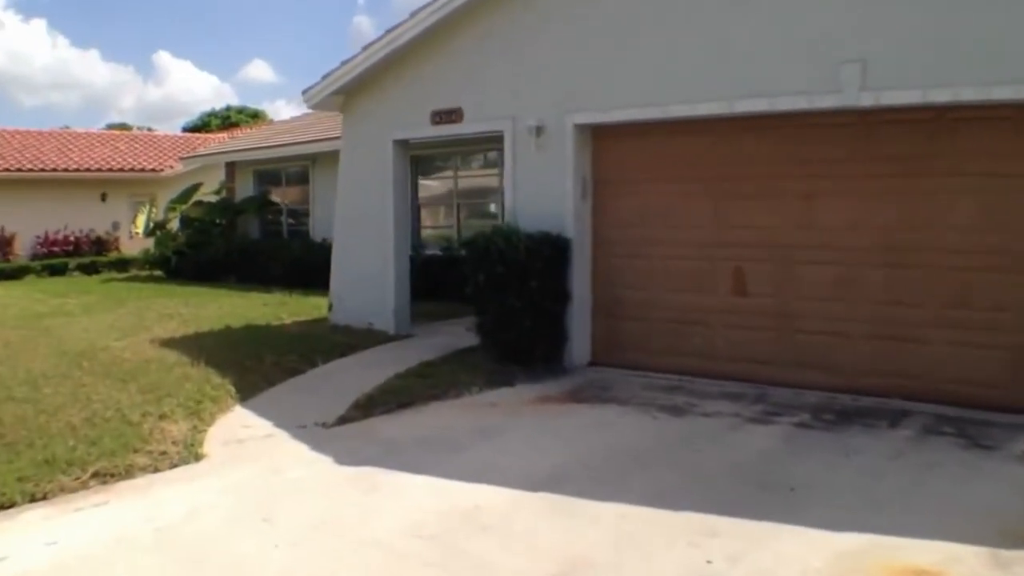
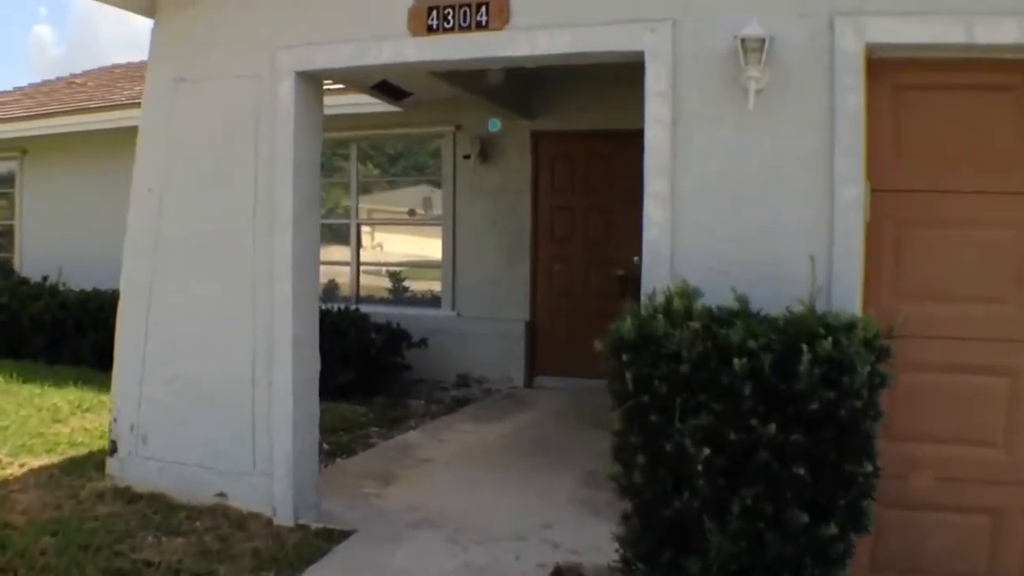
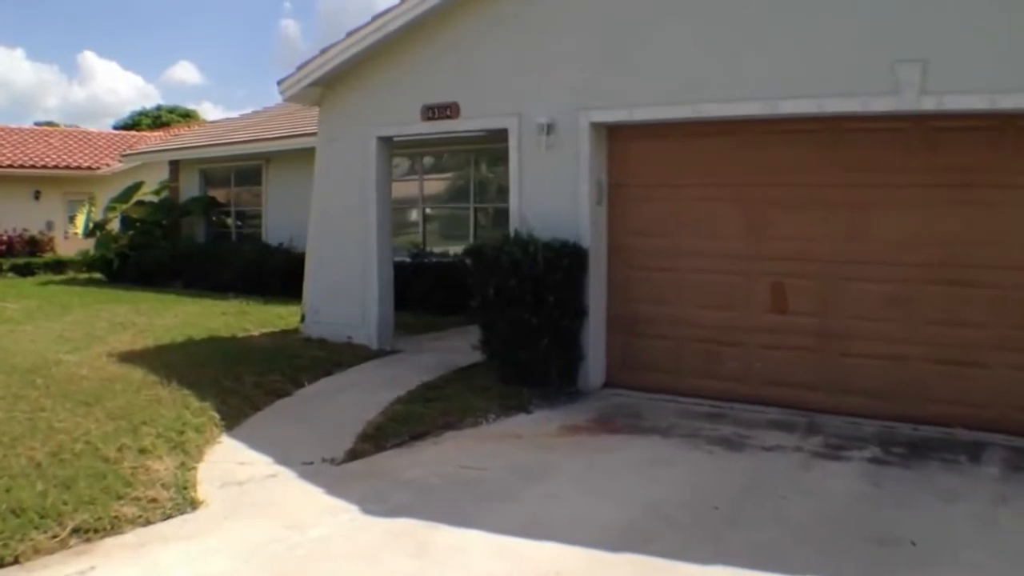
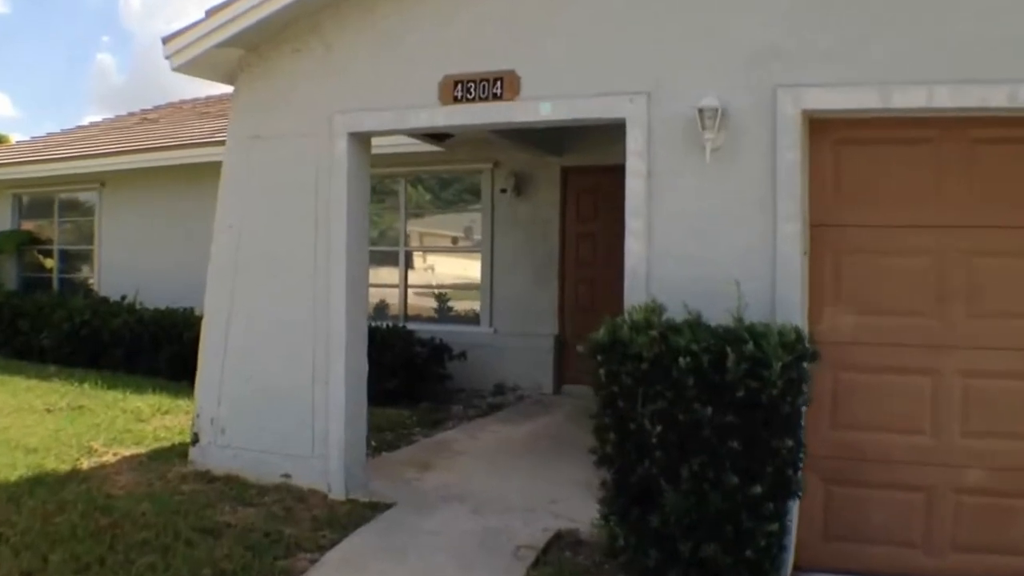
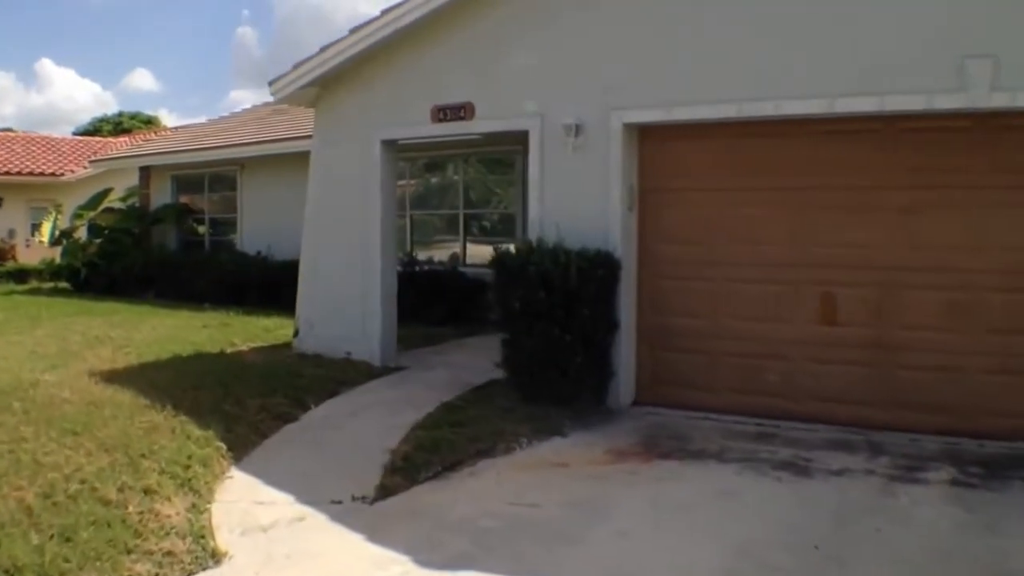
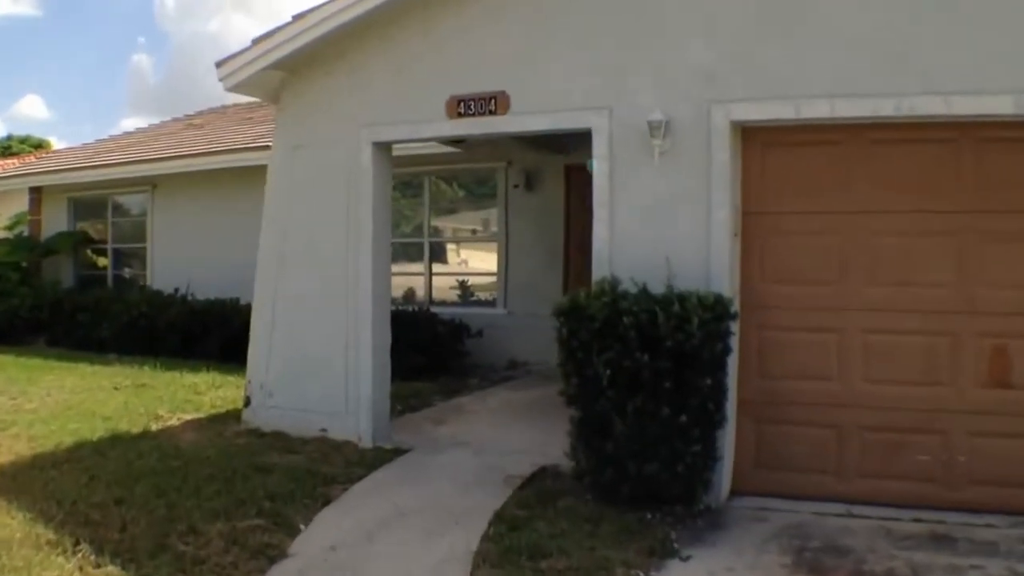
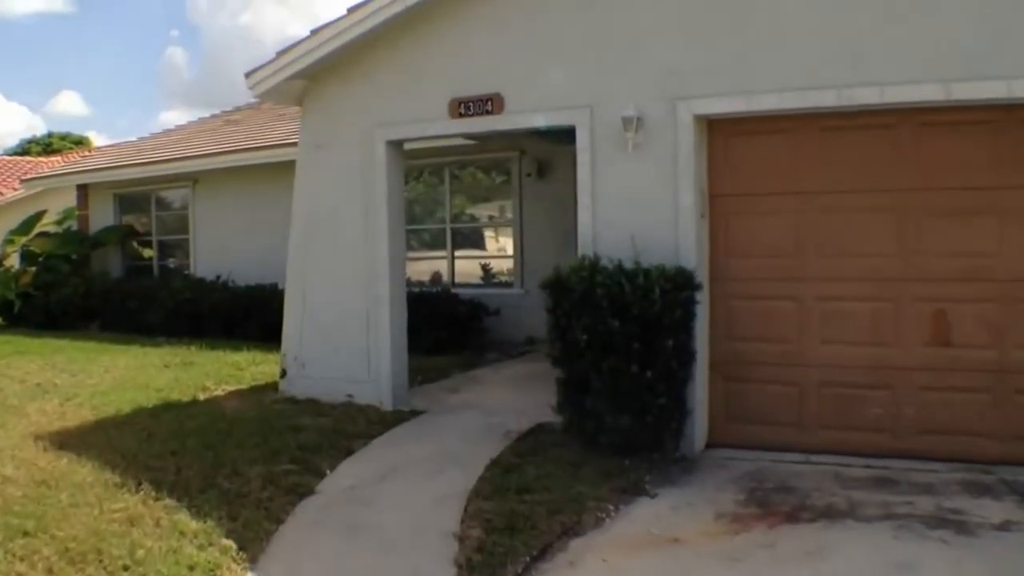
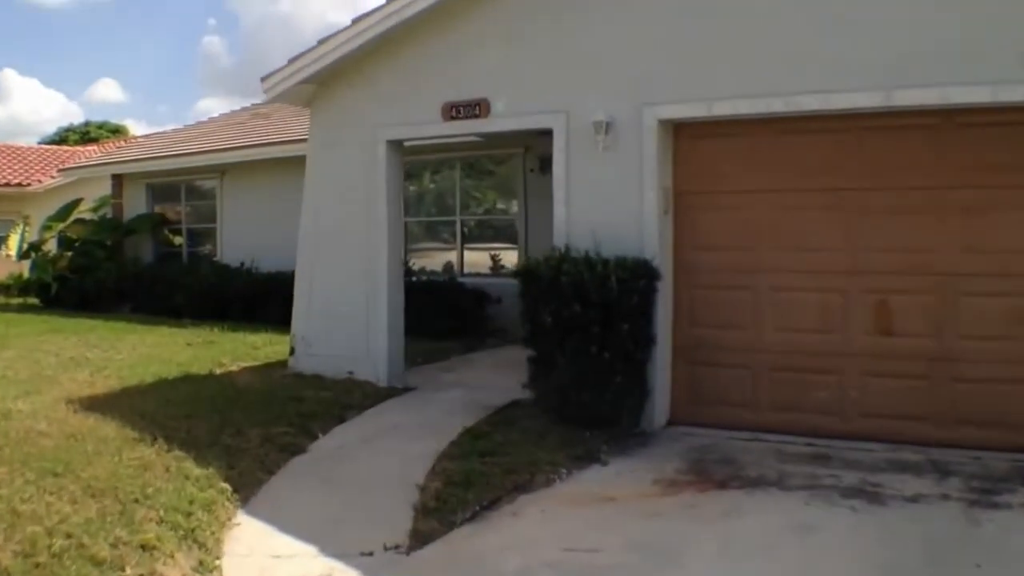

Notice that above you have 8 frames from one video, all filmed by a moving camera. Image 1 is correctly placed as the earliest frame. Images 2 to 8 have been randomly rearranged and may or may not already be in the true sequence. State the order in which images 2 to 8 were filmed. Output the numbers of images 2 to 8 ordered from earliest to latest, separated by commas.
3, 5, 8, 7, 6, 4, 2
